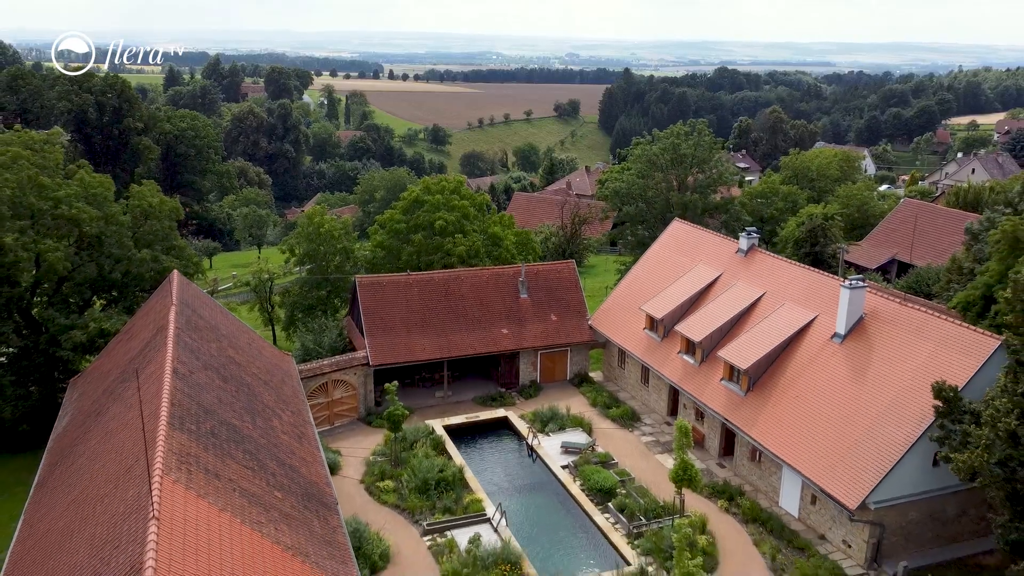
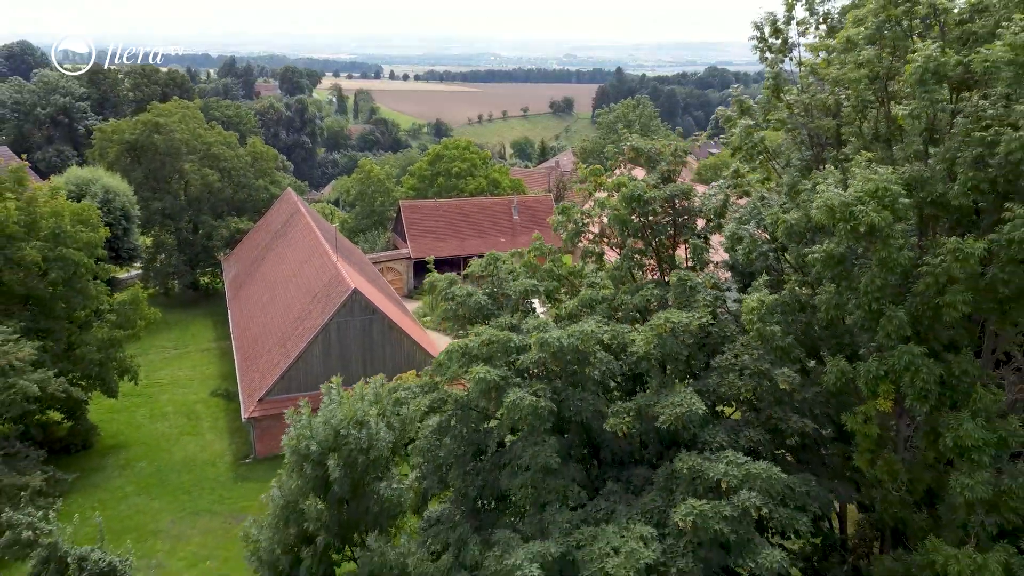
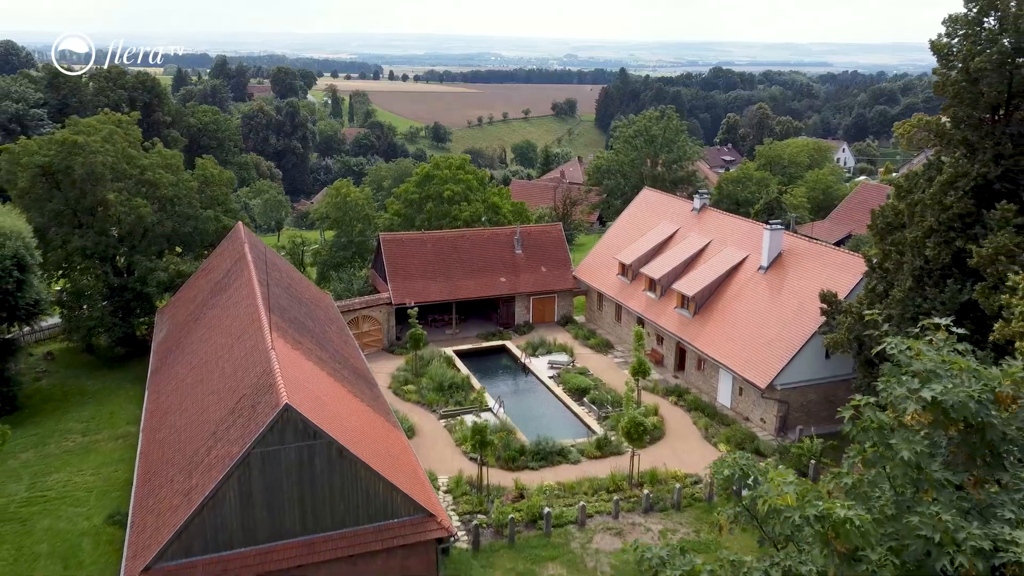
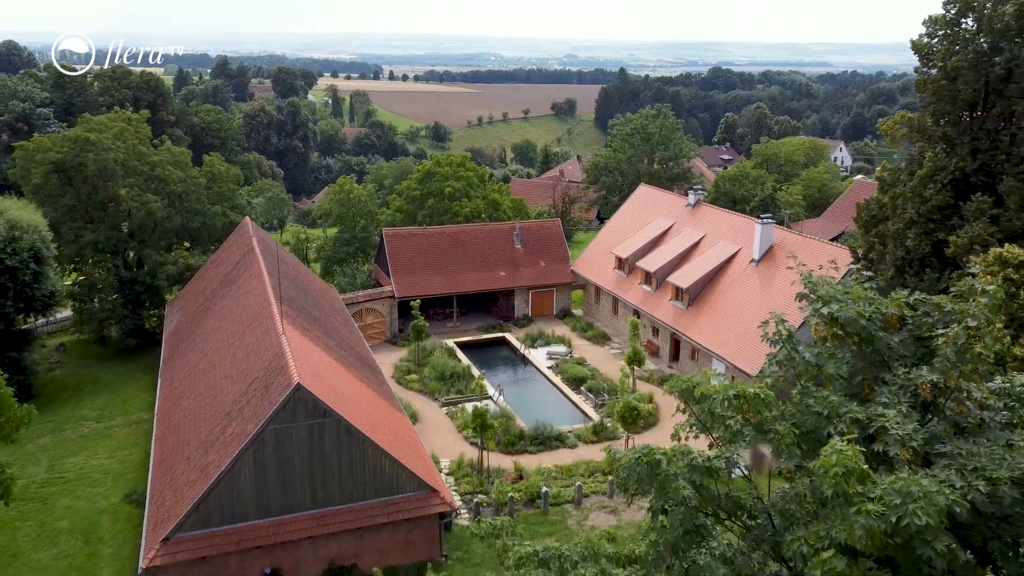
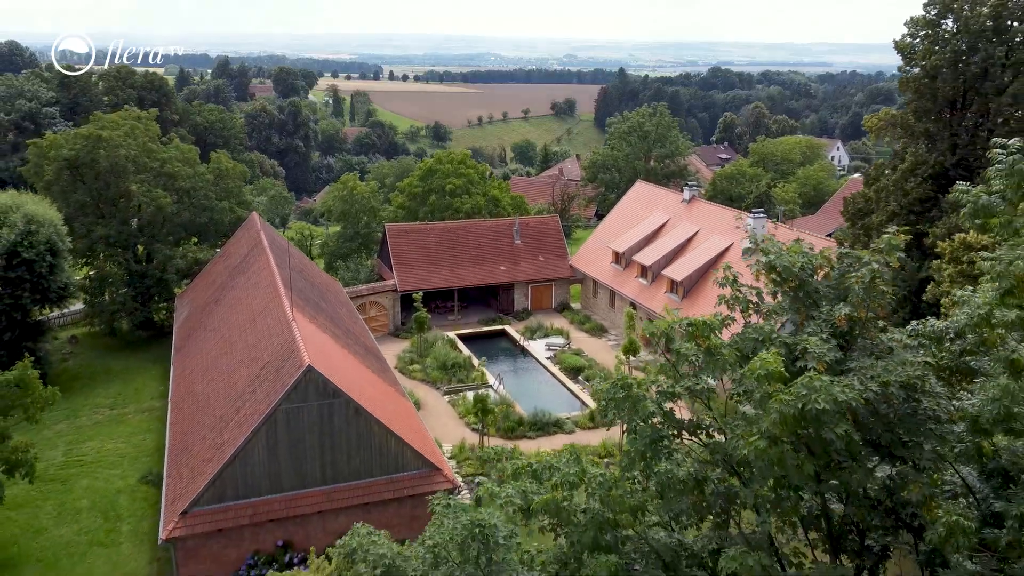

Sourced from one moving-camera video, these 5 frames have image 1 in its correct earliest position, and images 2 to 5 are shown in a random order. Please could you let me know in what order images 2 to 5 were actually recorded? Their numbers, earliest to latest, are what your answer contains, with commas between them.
3, 4, 5, 2
